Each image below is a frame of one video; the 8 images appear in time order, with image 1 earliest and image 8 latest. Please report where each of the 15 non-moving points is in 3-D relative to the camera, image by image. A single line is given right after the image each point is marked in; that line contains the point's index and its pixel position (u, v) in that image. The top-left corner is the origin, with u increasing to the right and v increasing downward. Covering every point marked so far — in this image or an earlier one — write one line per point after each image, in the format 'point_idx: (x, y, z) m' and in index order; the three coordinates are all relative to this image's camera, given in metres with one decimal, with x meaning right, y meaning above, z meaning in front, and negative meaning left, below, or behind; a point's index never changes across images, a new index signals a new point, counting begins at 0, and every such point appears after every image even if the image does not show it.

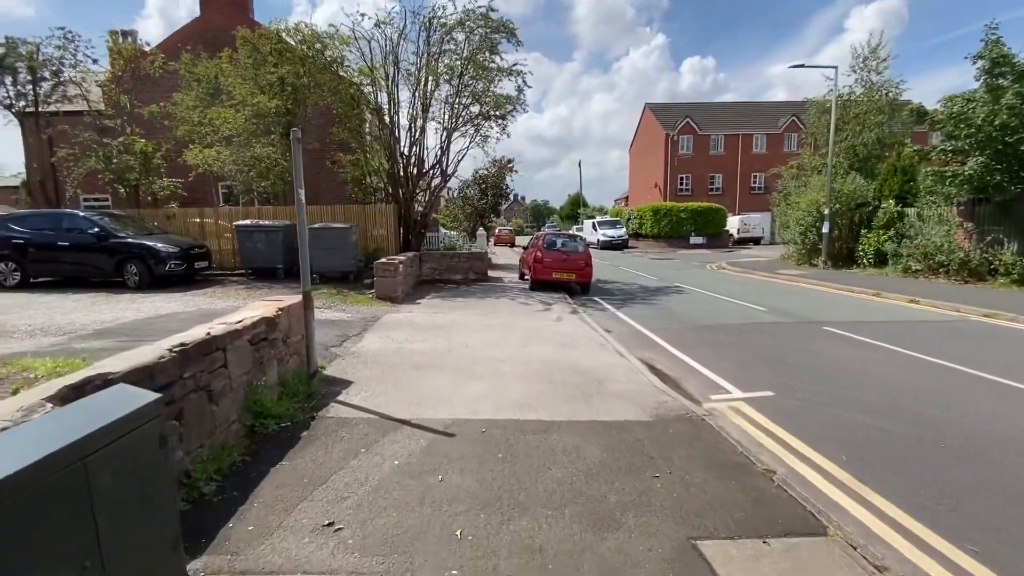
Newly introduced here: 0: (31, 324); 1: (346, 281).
0: (-7.9, -0.6, +8.1) m
1: (-4.4, +0.2, +13.1) m
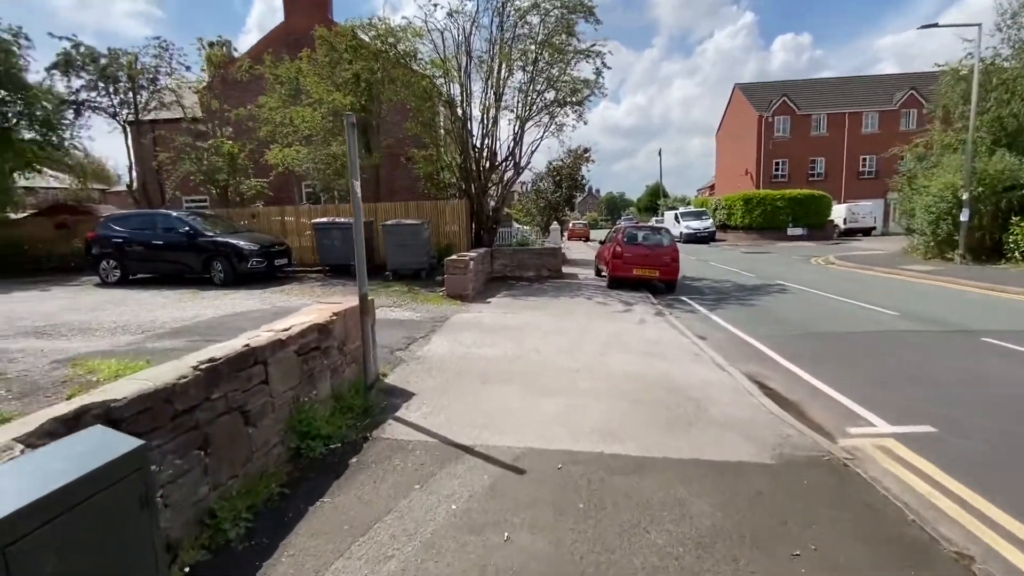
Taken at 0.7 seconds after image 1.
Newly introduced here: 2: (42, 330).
0: (-6.6, -0.5, +8.3) m
1: (-2.5, +0.2, +12.8) m
2: (-7.2, -0.6, +7.6) m
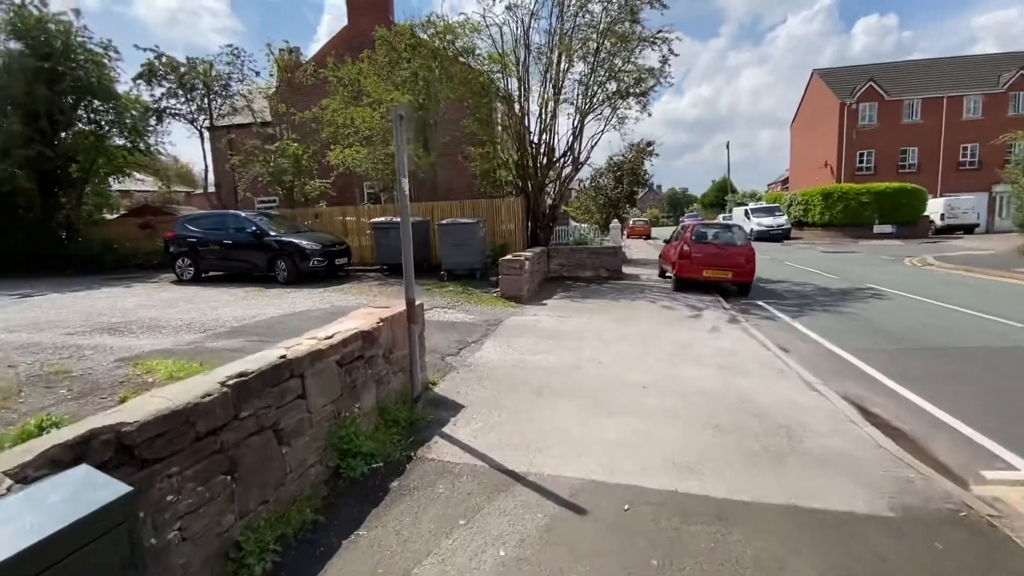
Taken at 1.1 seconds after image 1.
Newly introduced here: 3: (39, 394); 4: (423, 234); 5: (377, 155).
0: (-5.7, -0.5, +8.6) m
1: (-1.0, +0.2, +12.5) m
2: (-6.4, -0.6, +7.9) m
3: (-4.7, -1.0, +4.9) m
4: (-2.5, +1.5, +13.9) m
5: (-4.5, +4.3, +15.4) m
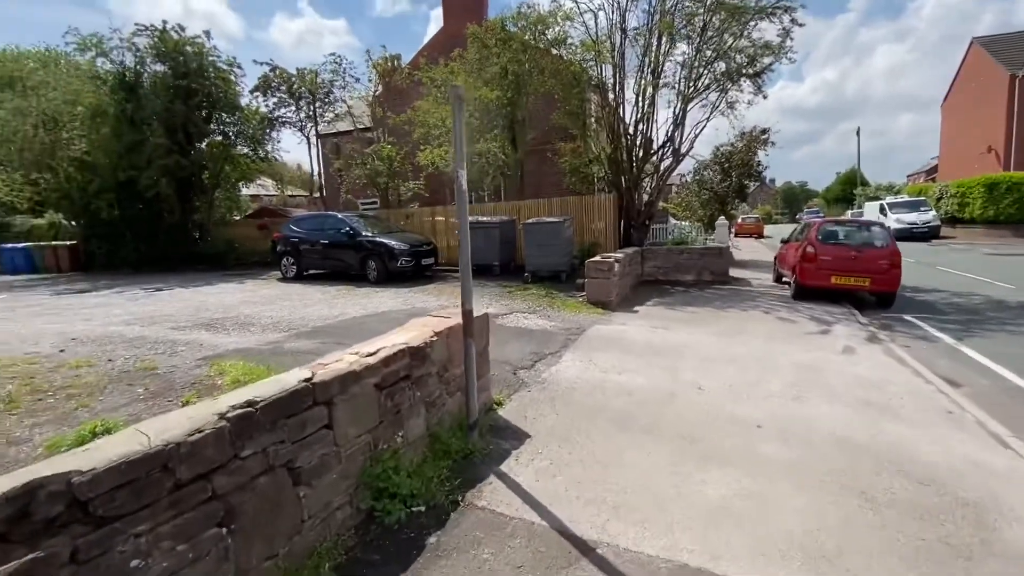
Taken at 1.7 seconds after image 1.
0: (-4.2, -0.5, +8.8) m
1: (+1.1, +0.2, +11.8) m
2: (-5.0, -0.6, +8.3) m
3: (-4.0, -1.0, +5.0) m
4: (-0.1, +1.5, +13.4) m
5: (-1.7, +4.3, +15.3) m
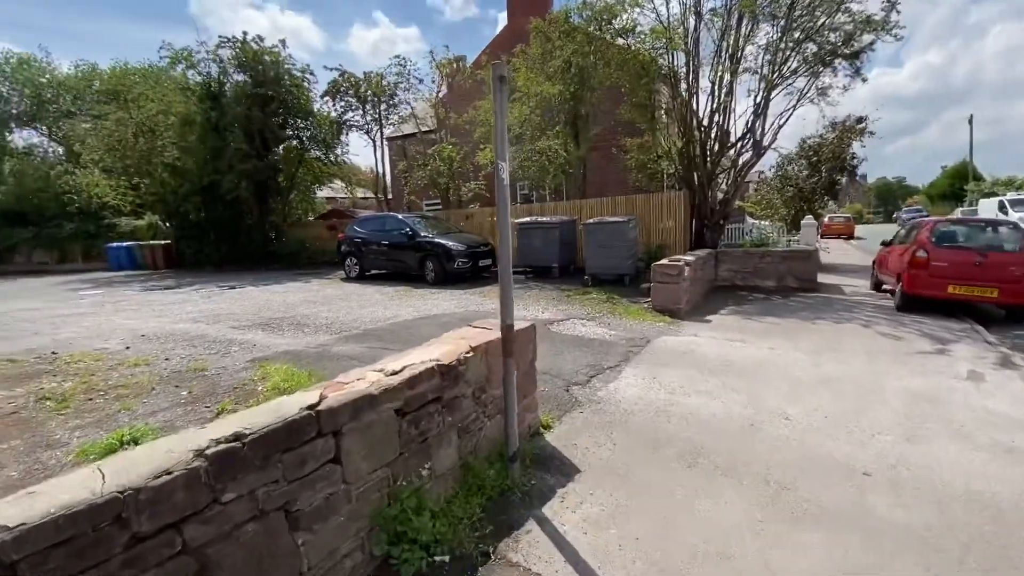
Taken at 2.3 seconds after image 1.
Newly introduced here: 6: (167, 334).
0: (-3.2, -0.5, +8.8) m
1: (+2.4, +0.1, +11.0) m
2: (-4.1, -0.6, +8.4) m
3: (-3.5, -1.0, +4.9) m
4: (+1.5, +1.4, +12.8) m
5: (+0.2, +4.2, +14.9) m
6: (-5.3, -0.7, +7.6) m
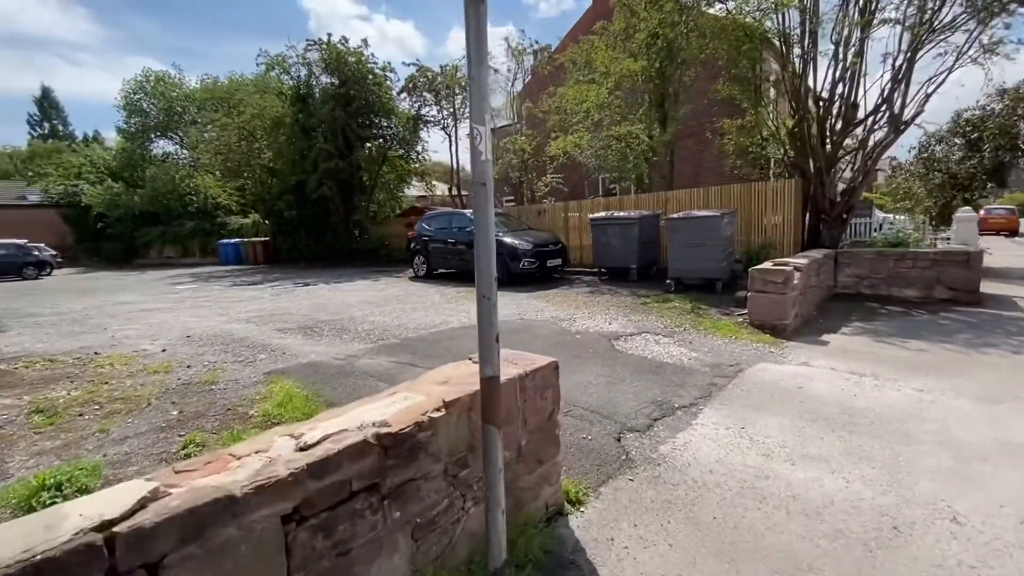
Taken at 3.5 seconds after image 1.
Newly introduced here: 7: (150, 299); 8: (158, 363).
0: (-2.2, -0.6, +8.2) m
1: (+3.8, -0.1, +9.3) m
2: (-3.2, -0.6, +7.9) m
3: (-3.2, -1.1, +4.4) m
4: (+3.2, +1.3, +11.2) m
5: (+2.3, +4.1, +13.5) m
6: (-4.5, -0.7, +7.4) m
7: (-9.2, -0.3, +12.5) m
8: (-4.2, -0.9, +5.9) m
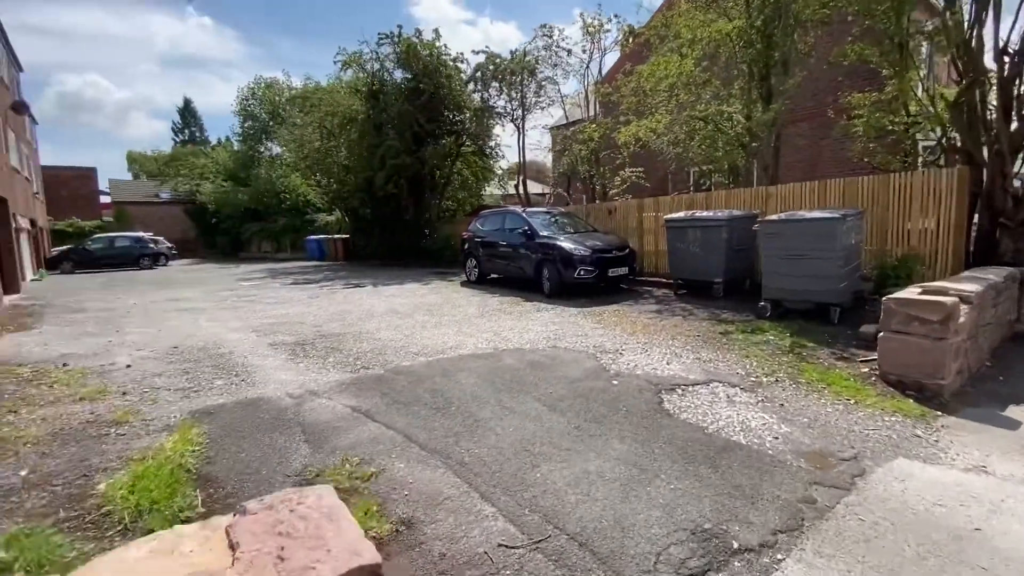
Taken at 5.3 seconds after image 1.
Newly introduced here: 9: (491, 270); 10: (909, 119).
0: (-1.8, -0.7, +6.9) m
1: (+4.3, -0.5, +6.9) m
2: (-2.8, -0.8, +6.8) m
3: (-3.5, -1.2, +3.4) m
4: (+4.2, +0.9, +8.9) m
5: (+3.9, +3.8, +11.2) m
6: (-4.2, -0.8, +6.6) m
7: (-7.7, -0.2, +12.4) m
8: (-4.2, -1.0, +5.0) m
9: (-0.5, +0.4, +12.2) m
10: (+6.7, +2.9, +8.3) m
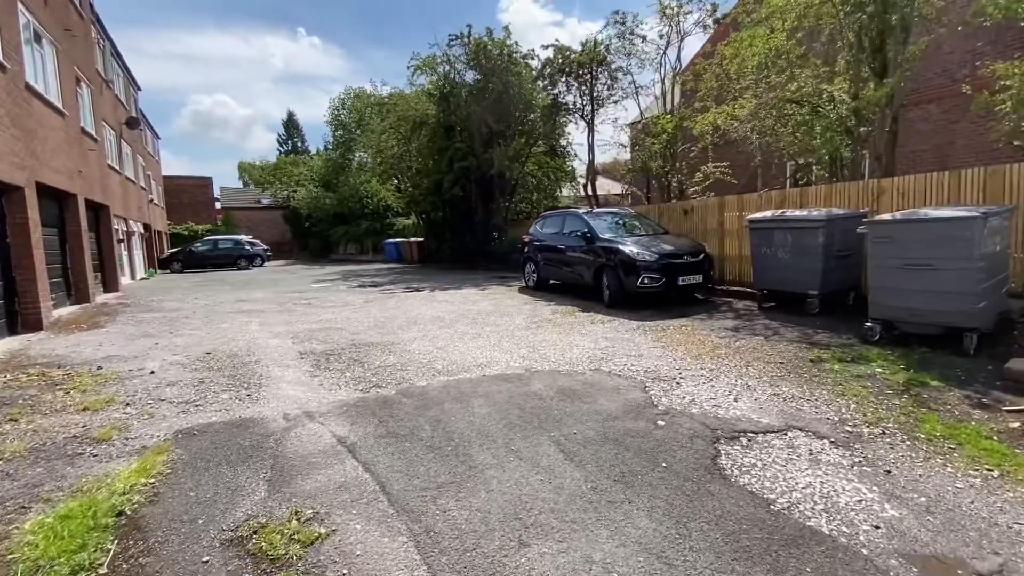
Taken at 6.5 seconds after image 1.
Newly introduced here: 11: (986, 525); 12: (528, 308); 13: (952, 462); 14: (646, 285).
0: (-1.3, -0.8, +6.4) m
1: (+4.8, -0.7, +5.4) m
2: (-2.2, -0.8, +6.5) m
3: (-3.5, -1.3, +3.2) m
4: (+5.0, +0.7, +7.3) m
5: (+5.1, +3.6, +9.7) m
6: (-3.7, -0.8, +6.5) m
7: (-6.2, -0.2, +12.8) m
8: (-3.9, -1.0, +4.9) m
9: (+1.0, +0.3, +11.3) m
10: (+7.4, +2.6, +6.3) m
11: (+2.6, -1.3, +2.7) m
12: (+0.3, -0.5, +9.1) m
13: (+2.9, -1.2, +3.3) m
14: (+2.4, 0.0, +8.5) m
